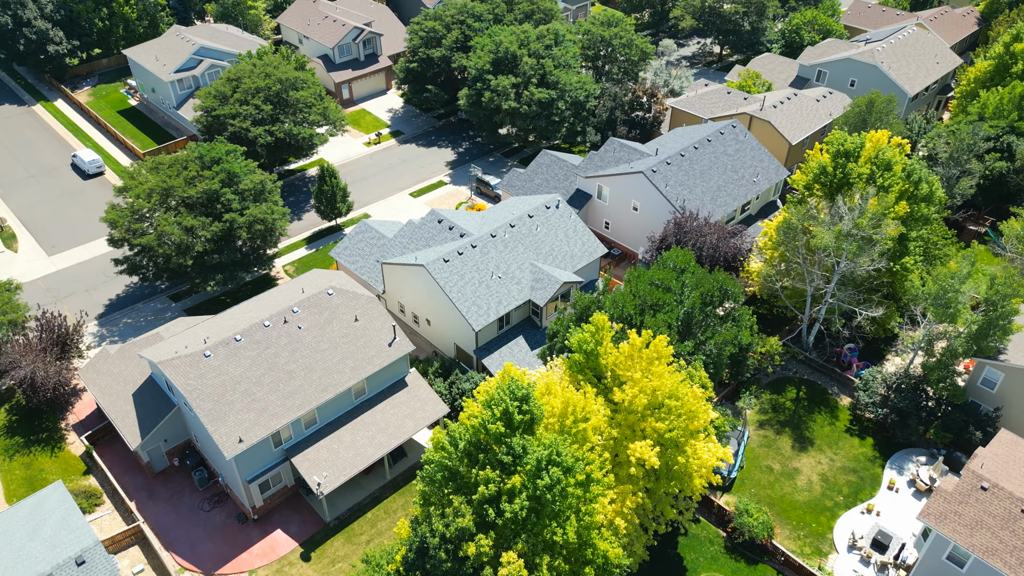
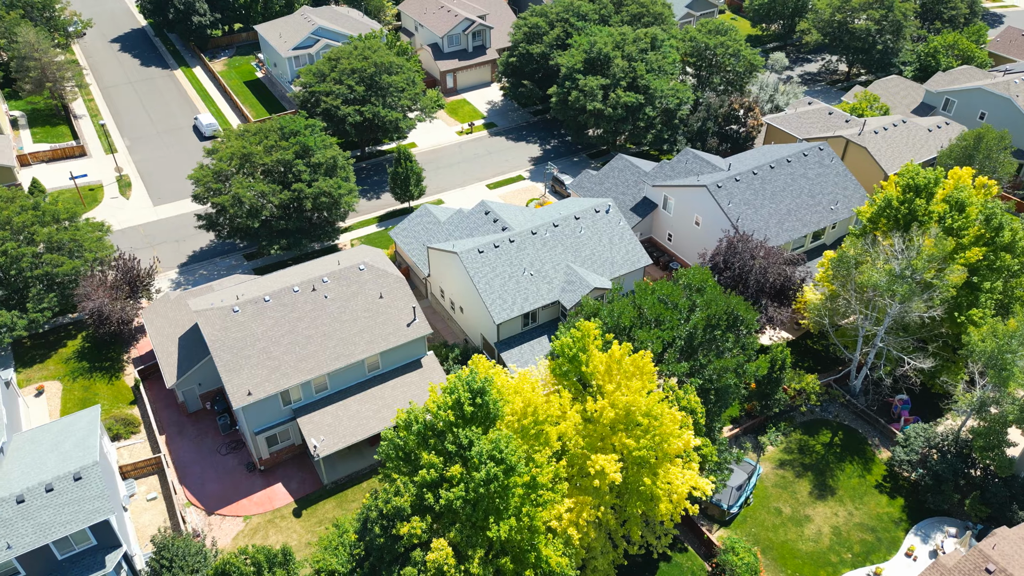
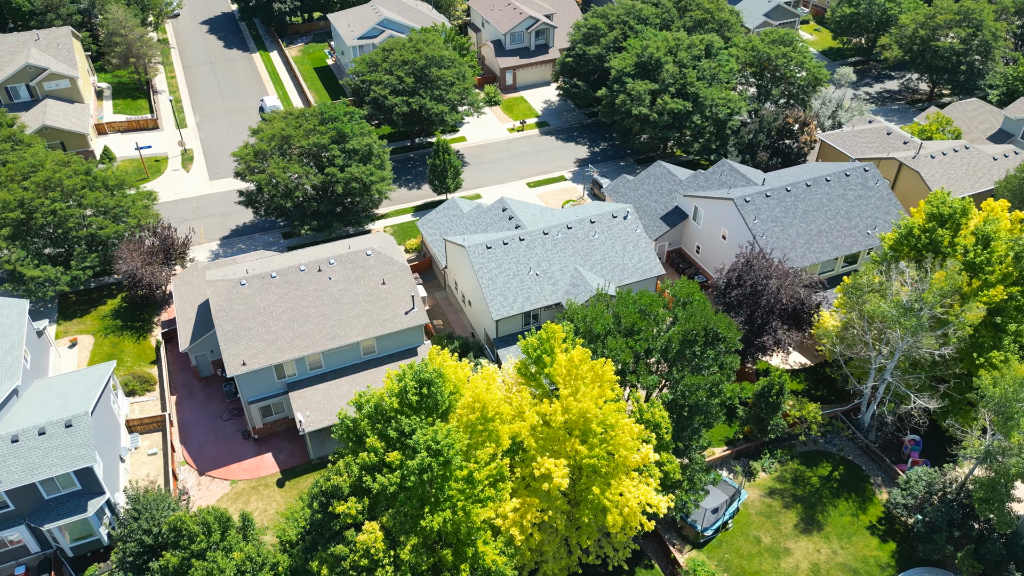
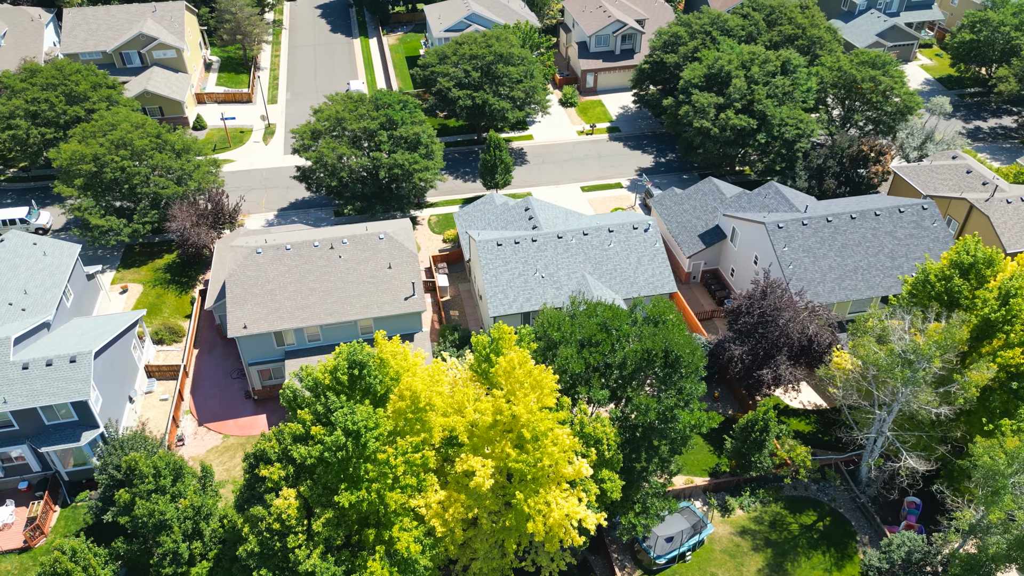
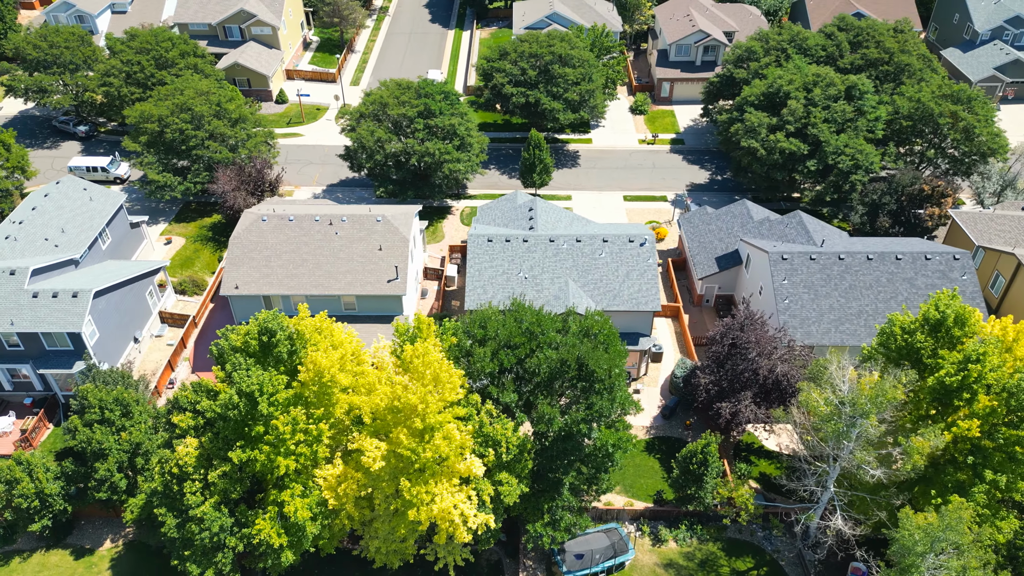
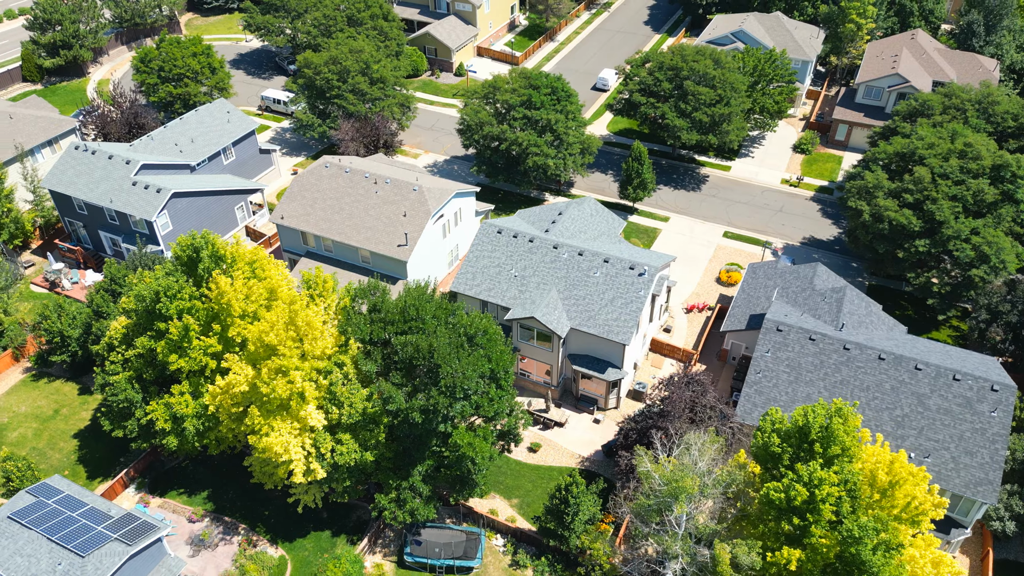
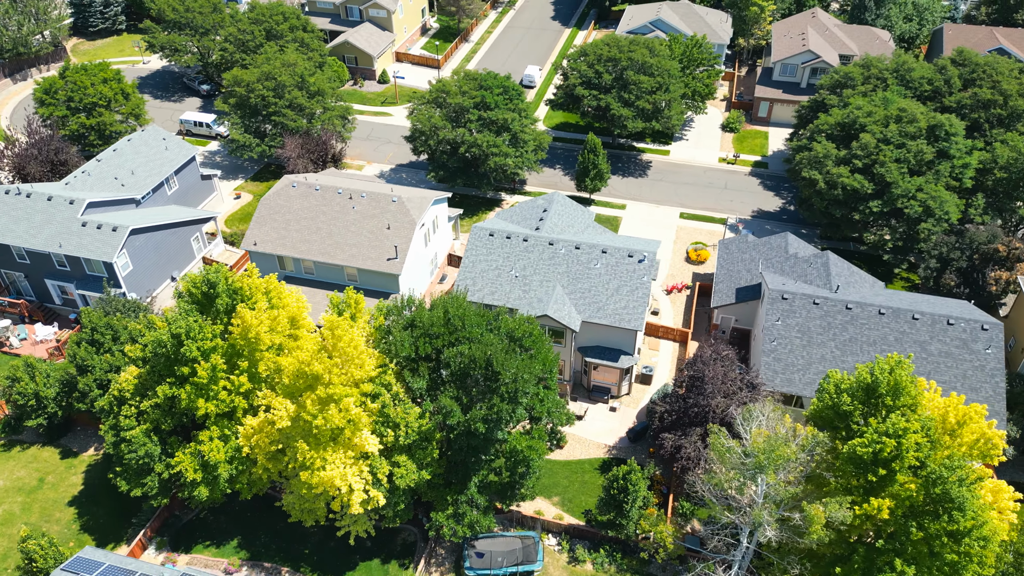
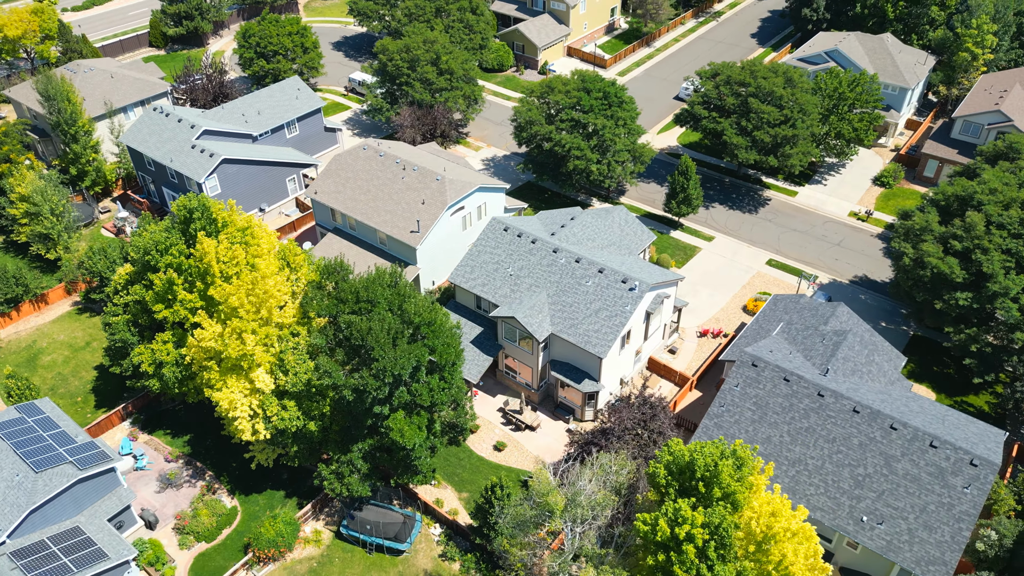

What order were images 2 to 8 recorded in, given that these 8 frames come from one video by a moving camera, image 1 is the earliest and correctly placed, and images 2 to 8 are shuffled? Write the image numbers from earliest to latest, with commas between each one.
2, 3, 4, 5, 7, 6, 8
